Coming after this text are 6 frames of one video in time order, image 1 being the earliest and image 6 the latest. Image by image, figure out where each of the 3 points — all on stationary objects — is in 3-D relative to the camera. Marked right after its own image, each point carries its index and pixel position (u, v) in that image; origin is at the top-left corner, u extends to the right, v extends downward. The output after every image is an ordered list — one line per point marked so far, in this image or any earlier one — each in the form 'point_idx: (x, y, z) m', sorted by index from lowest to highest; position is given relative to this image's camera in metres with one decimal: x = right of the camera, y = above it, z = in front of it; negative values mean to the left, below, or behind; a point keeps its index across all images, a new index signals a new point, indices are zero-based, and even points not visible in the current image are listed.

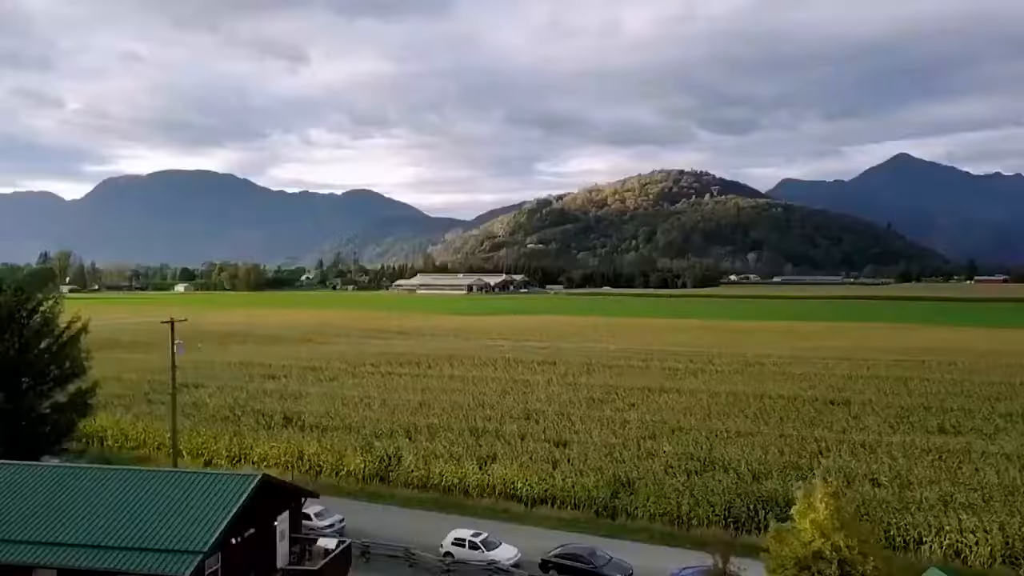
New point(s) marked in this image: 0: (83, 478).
0: (-8.7, -3.8, +14.2) m
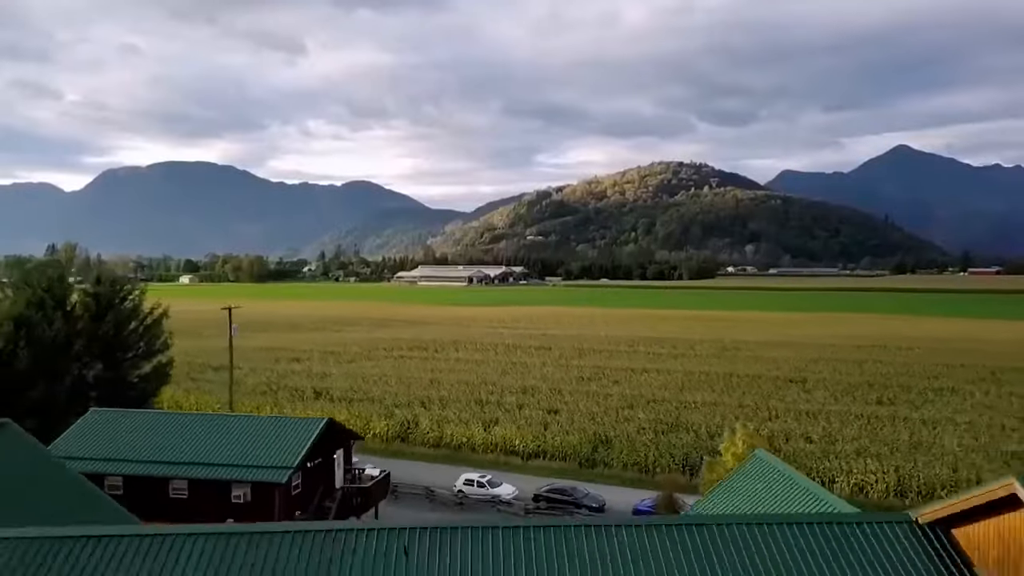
0: (-8.7, -3.6, +19.1) m
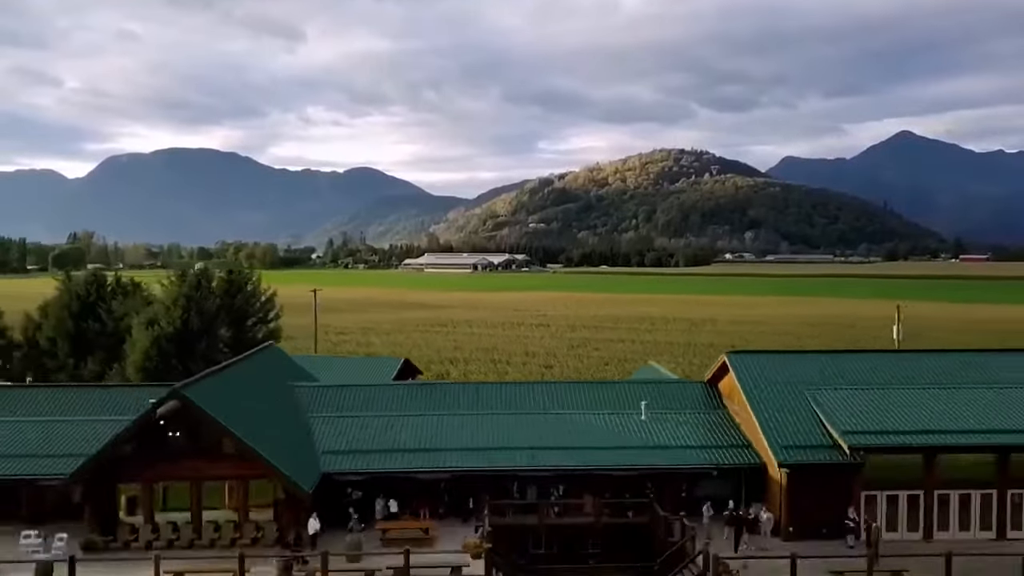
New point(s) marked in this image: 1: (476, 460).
0: (-8.4, -3.1, +30.0) m
1: (-0.7, -3.8, +16.1) m
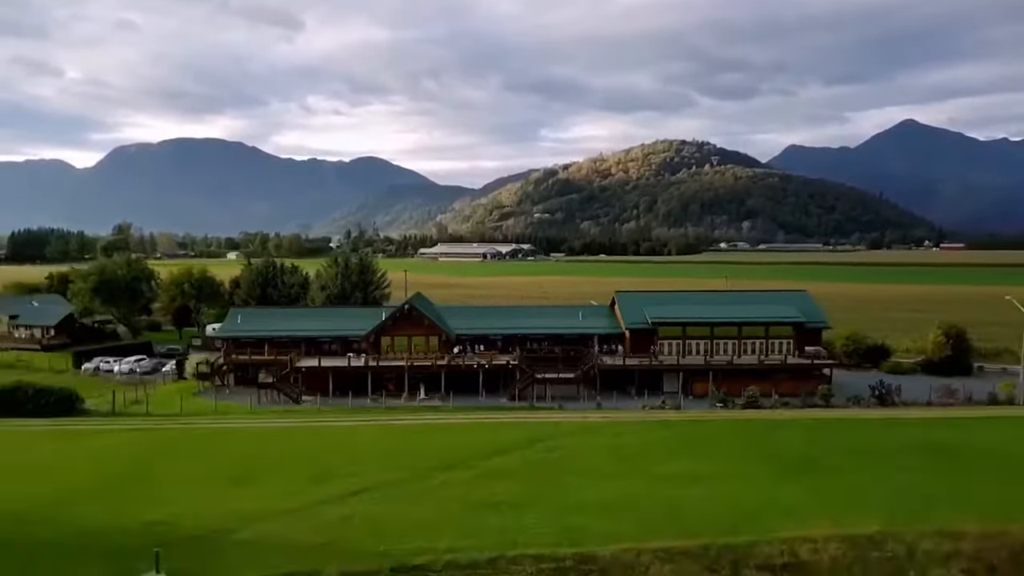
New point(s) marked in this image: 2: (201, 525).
0: (-7.4, -1.5, +55.8) m
1: (+0.2, -2.4, +41.8) m
2: (-8.8, -6.5, +19.5) m
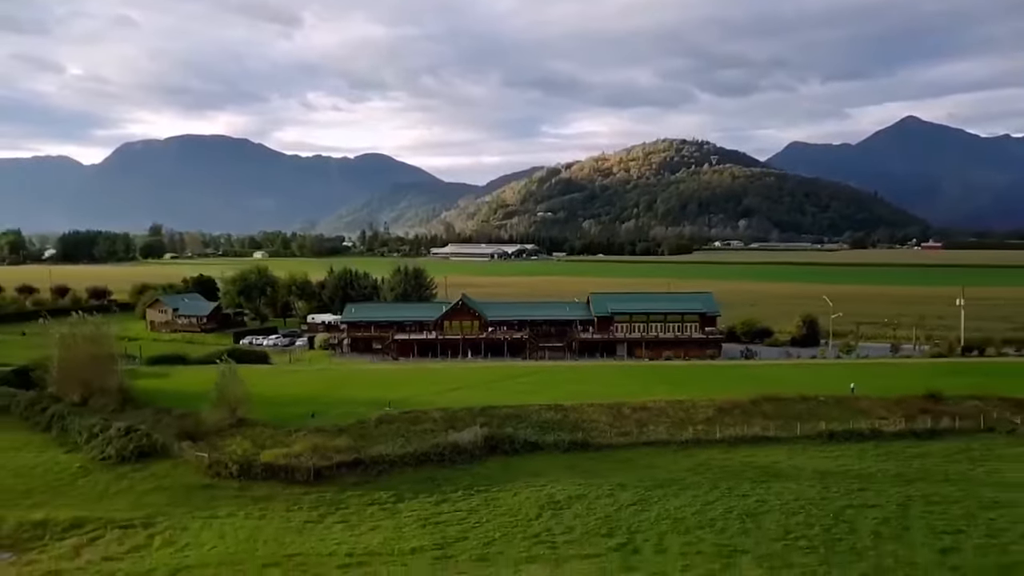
0: (-6.2, -1.7, +81.1) m
1: (+1.4, -2.7, +67.1) m
2: (-7.7, -6.9, +44.9) m
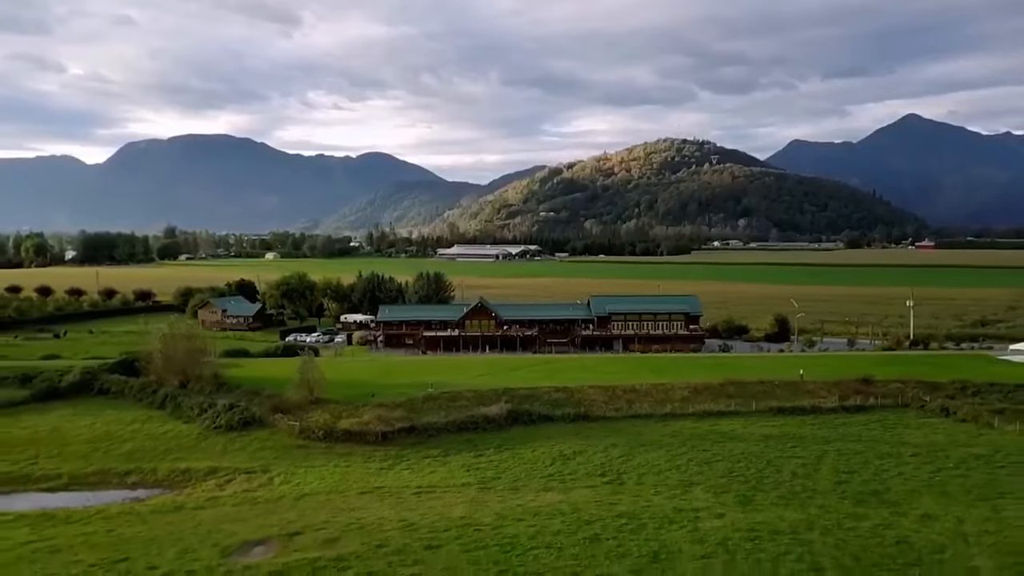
0: (-4.9, -2.2, +92.0) m
1: (+2.7, -3.2, +78.0) m
2: (-6.5, -7.4, +55.8) m
